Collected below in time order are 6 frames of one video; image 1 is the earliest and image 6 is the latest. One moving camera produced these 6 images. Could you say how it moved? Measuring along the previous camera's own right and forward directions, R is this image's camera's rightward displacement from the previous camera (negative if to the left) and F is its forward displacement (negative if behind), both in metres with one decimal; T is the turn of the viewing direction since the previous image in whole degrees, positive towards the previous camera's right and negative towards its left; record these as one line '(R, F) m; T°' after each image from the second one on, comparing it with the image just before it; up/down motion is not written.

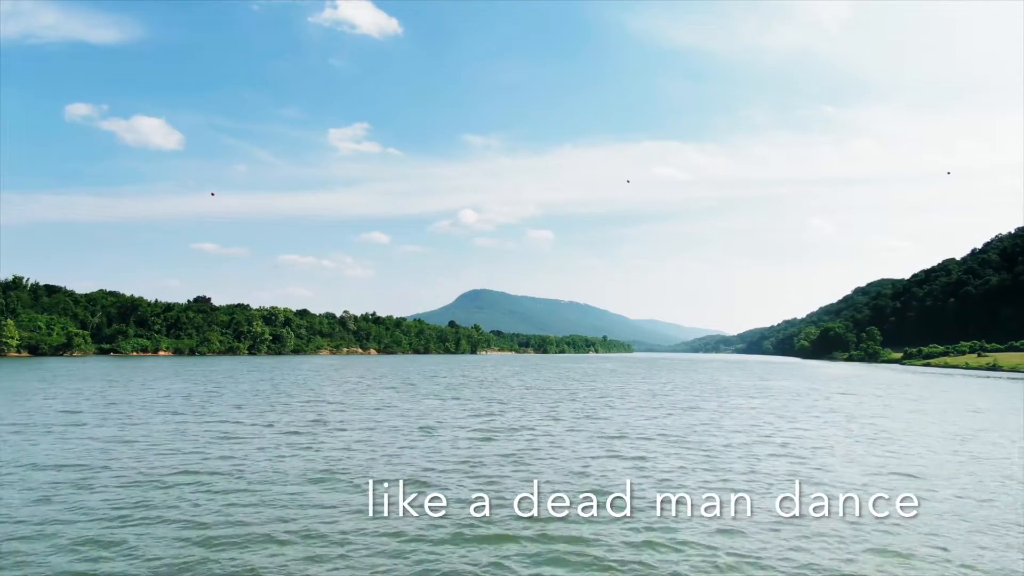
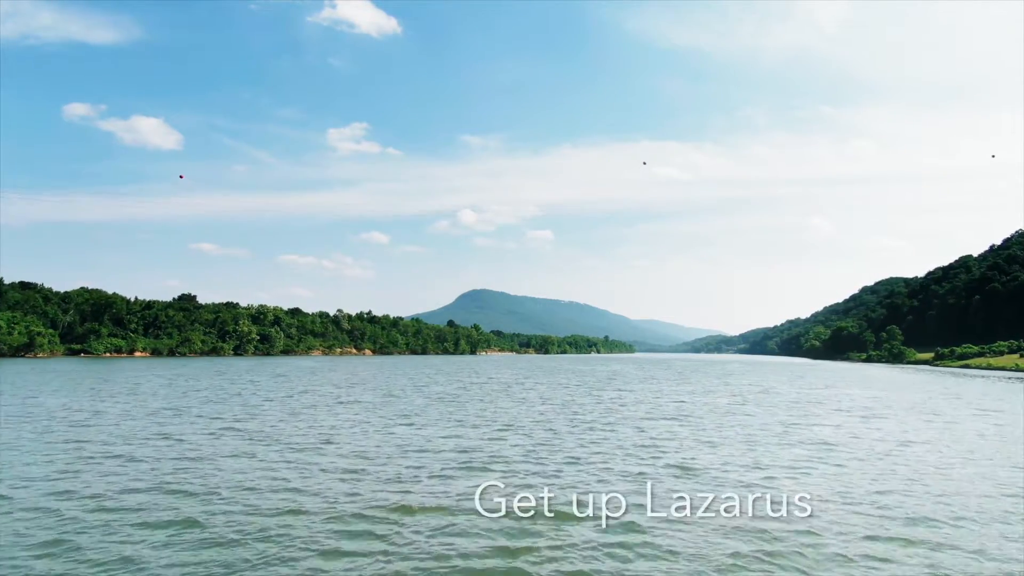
(-0.5, +9.8) m; 0°
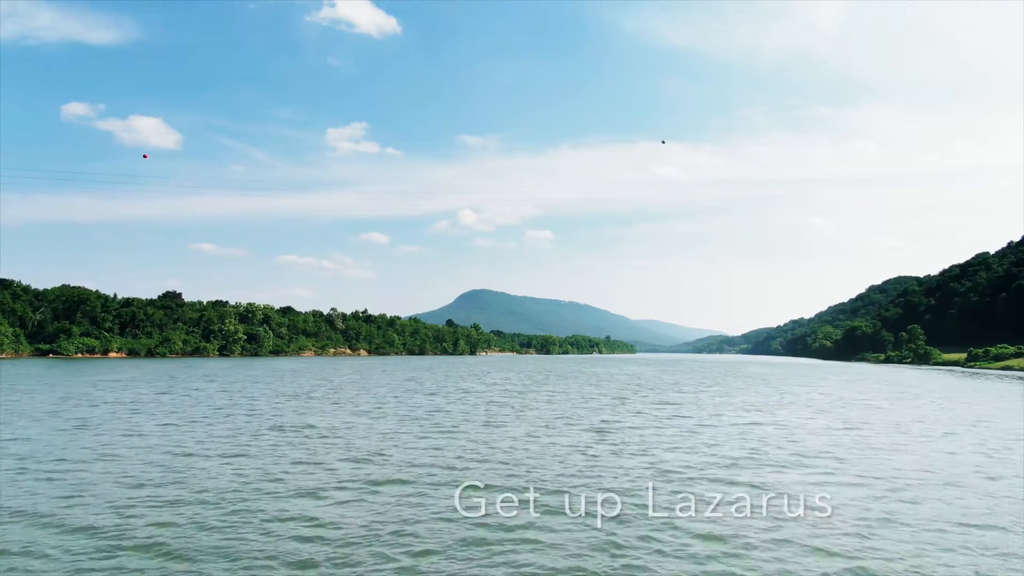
(-0.6, +9.1) m; 0°
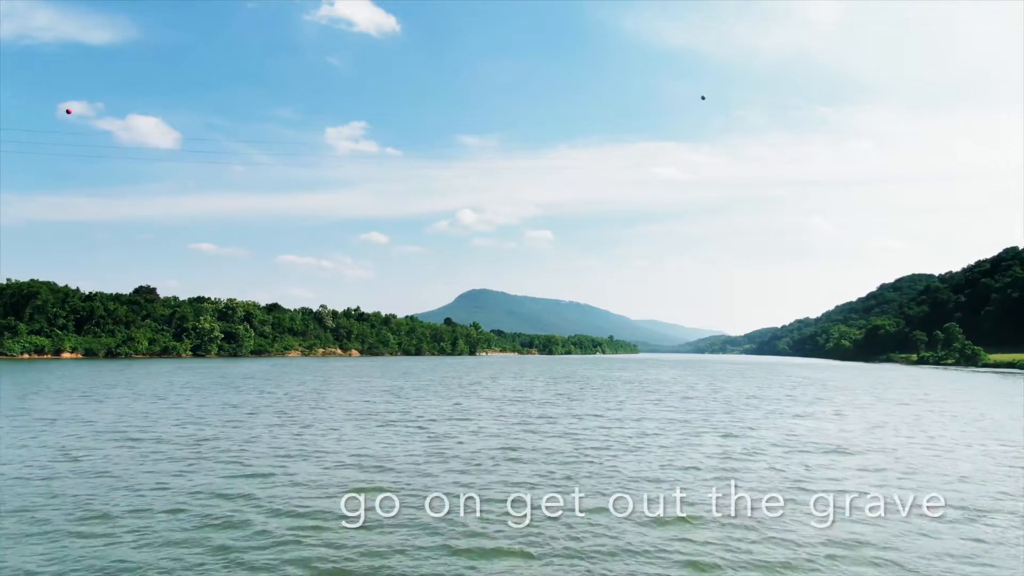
(-0.9, +14.1) m; 0°
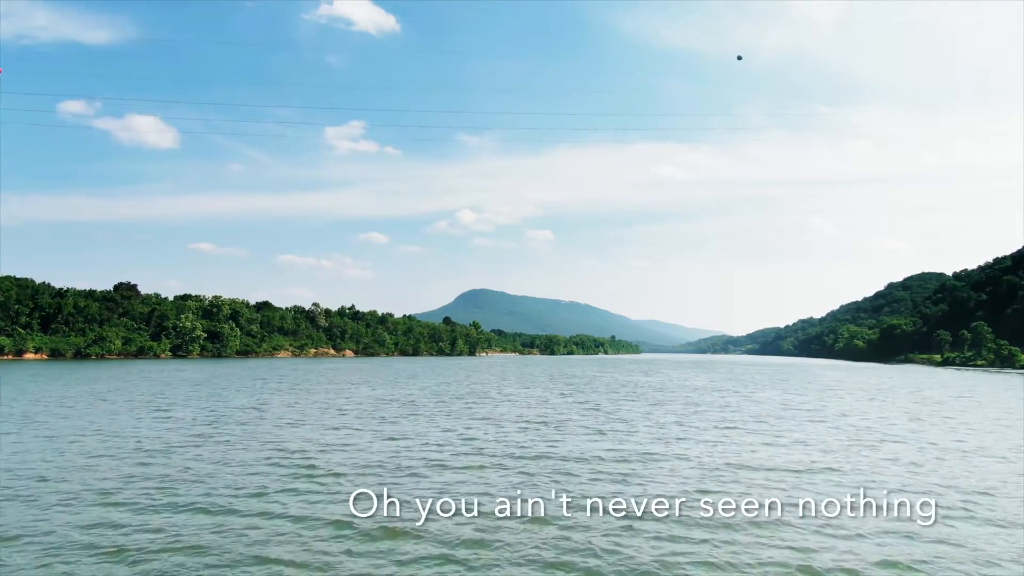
(-0.6, +9.1) m; 0°
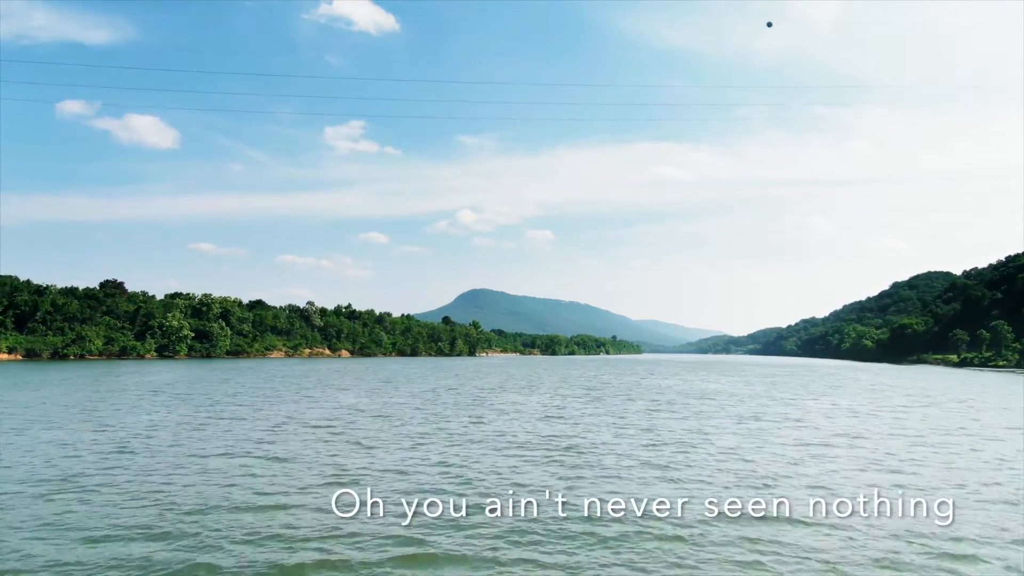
(-0.4, +5.8) m; 0°
